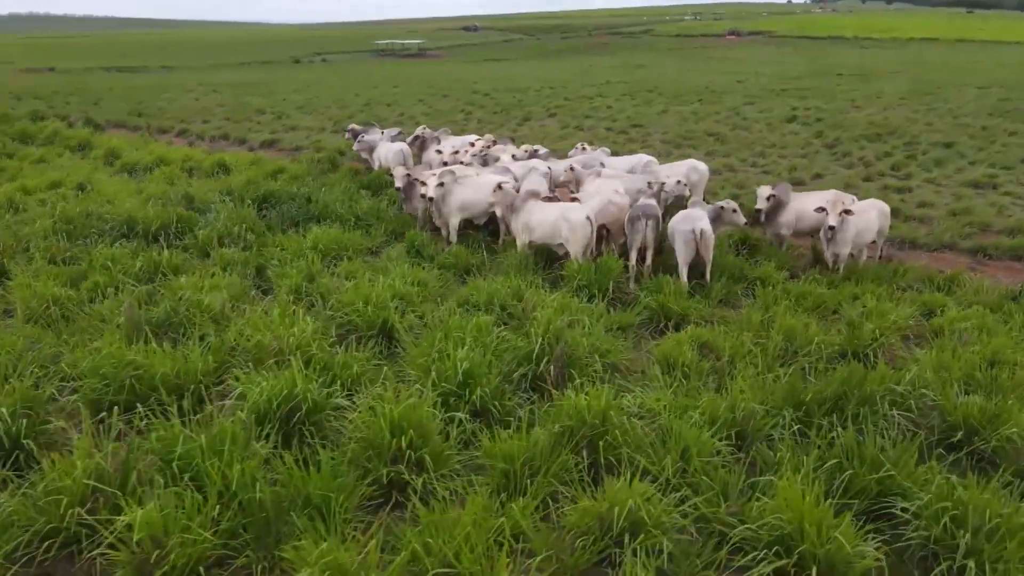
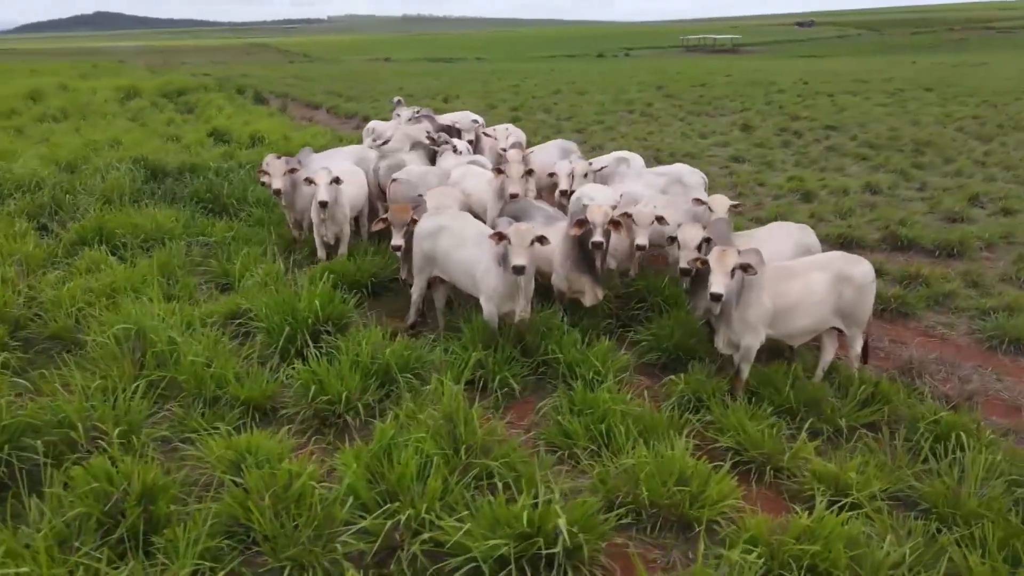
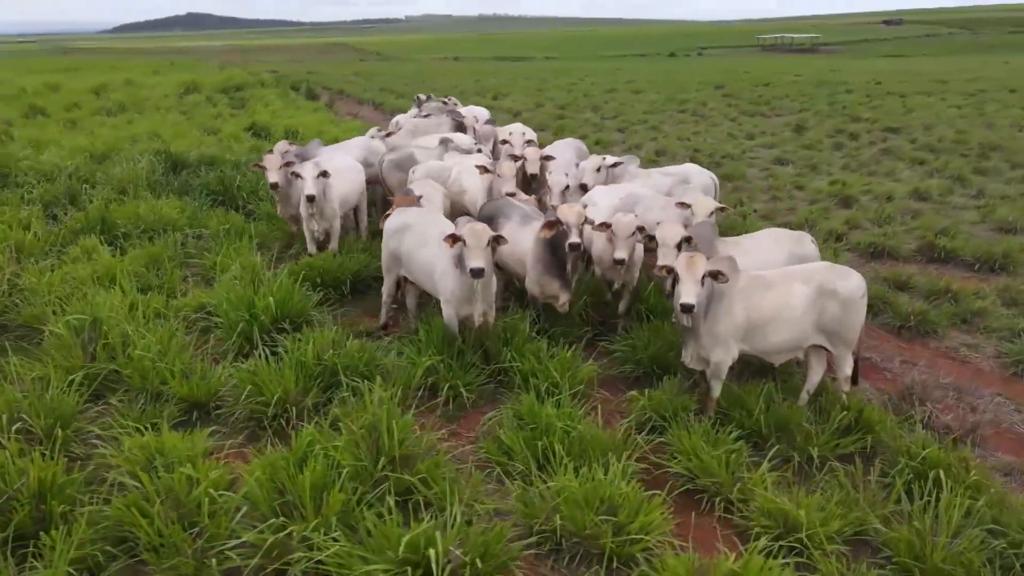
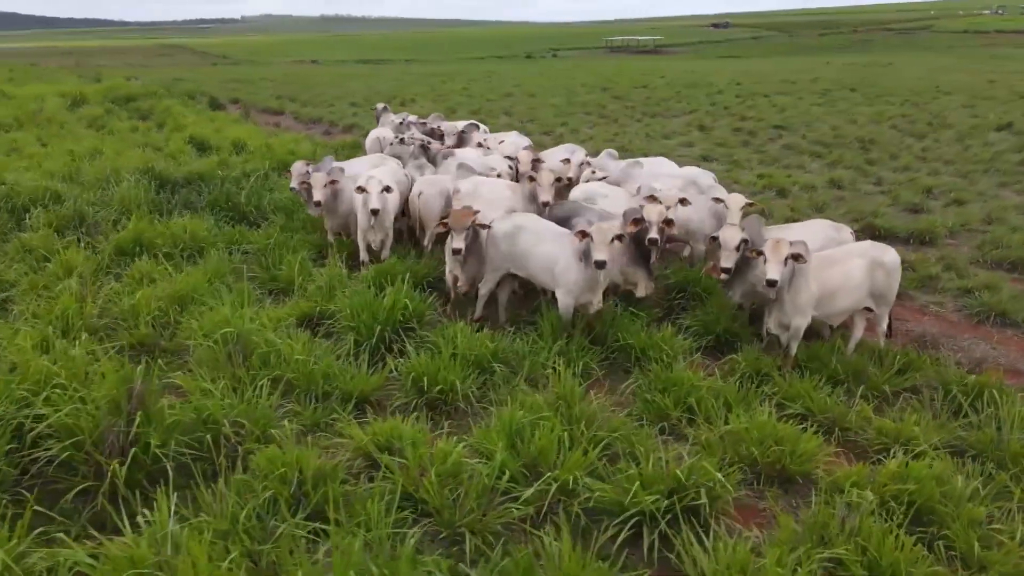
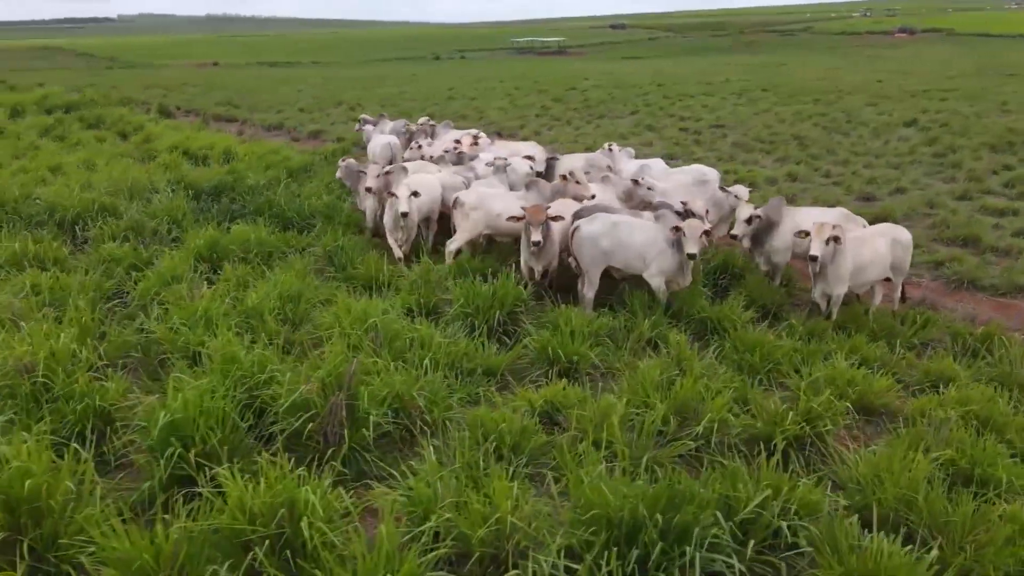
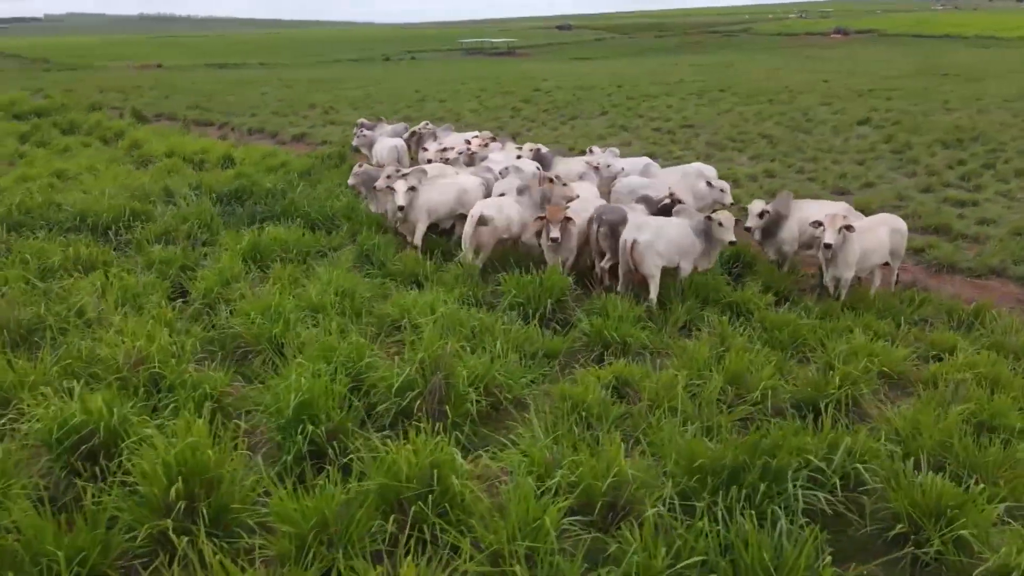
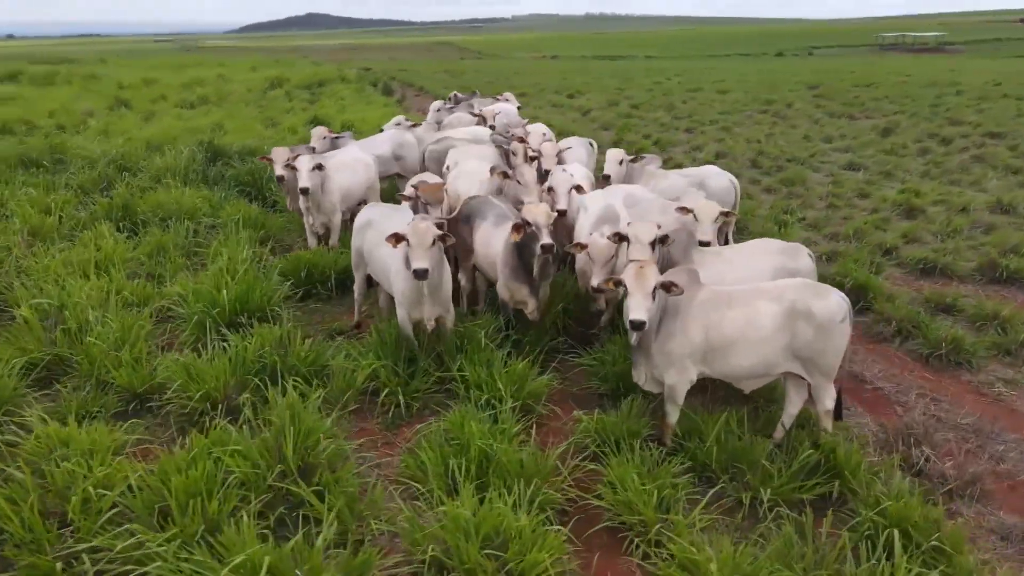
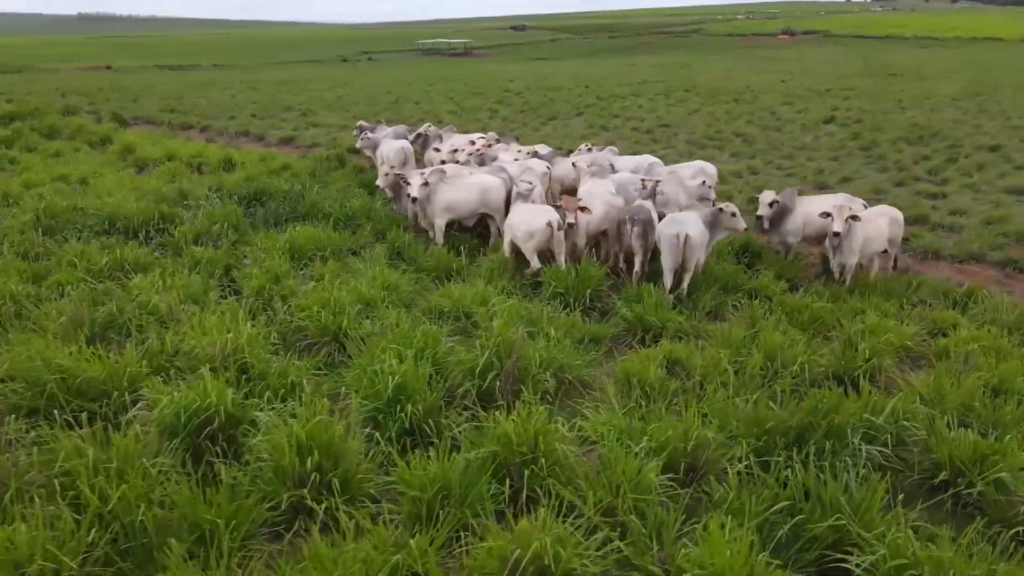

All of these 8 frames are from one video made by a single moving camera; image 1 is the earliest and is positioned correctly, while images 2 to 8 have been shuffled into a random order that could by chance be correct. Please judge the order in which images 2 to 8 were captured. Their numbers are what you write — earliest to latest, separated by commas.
8, 6, 5, 4, 2, 3, 7
